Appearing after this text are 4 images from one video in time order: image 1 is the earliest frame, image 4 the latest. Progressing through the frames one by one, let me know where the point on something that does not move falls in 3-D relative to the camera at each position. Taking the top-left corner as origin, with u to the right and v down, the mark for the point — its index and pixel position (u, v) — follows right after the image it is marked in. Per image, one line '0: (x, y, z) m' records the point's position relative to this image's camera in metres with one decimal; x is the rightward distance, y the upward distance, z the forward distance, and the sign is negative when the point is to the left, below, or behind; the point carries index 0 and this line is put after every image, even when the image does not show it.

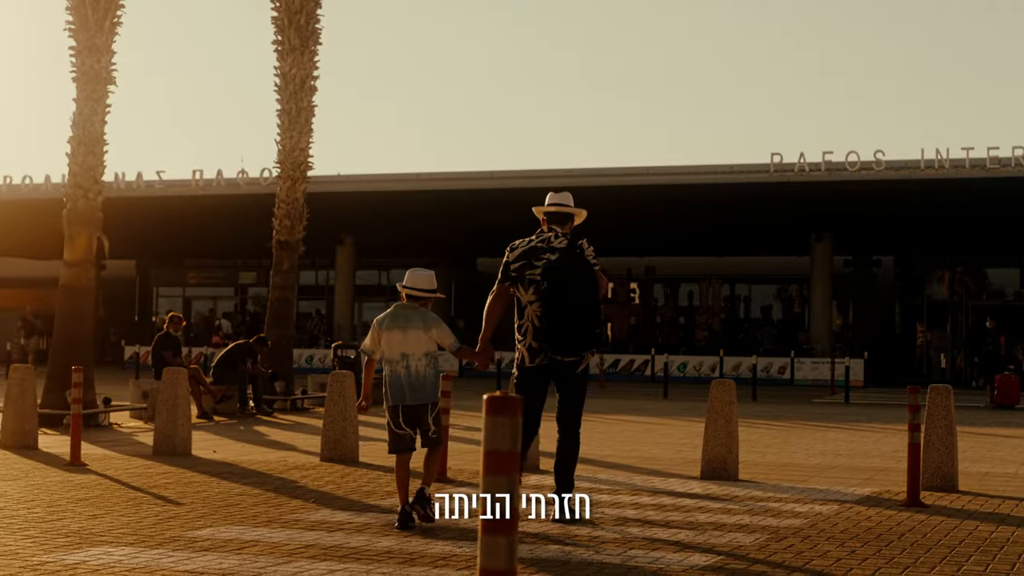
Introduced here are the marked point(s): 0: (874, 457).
0: (+4.1, -1.9, +15.5) m
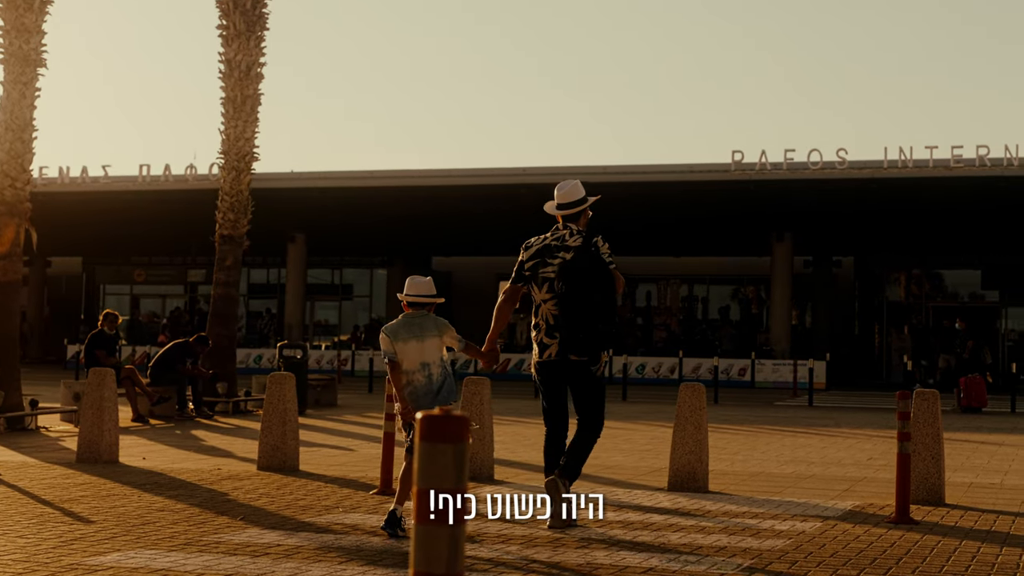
0: (+3.6, -1.9, +14.6) m
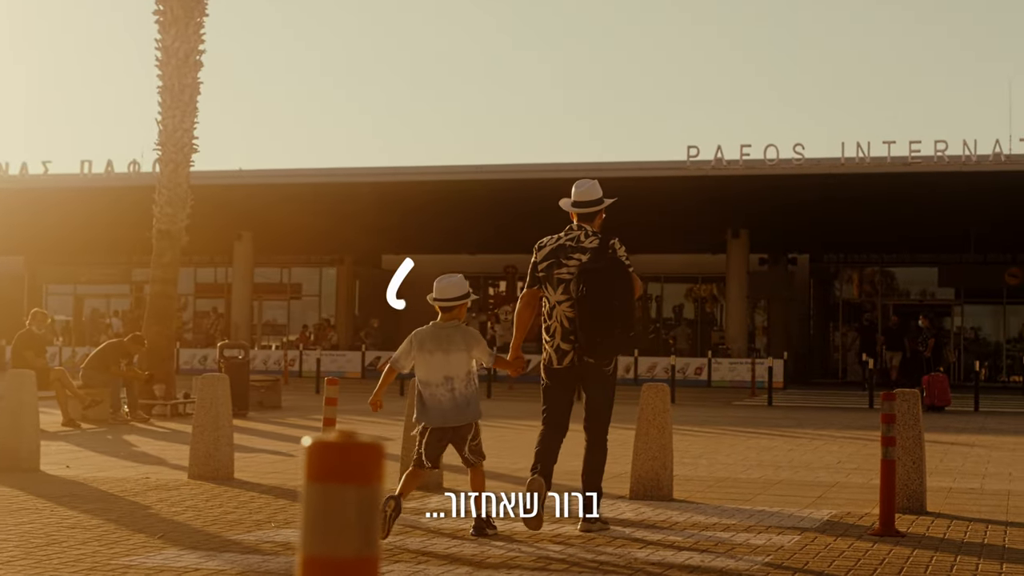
0: (+3.1, -1.8, +13.8) m
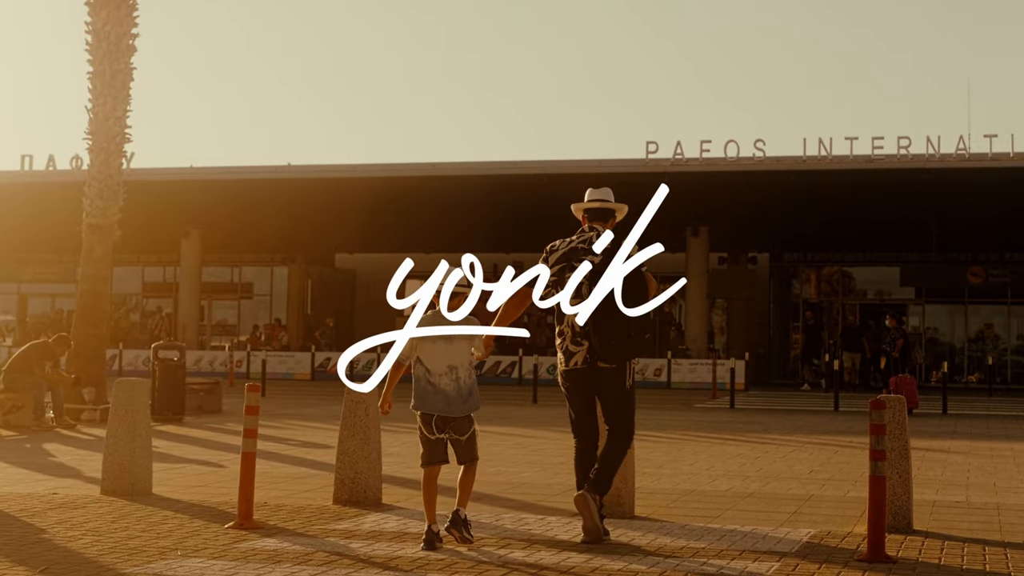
0: (+2.6, -1.8, +12.8) m
